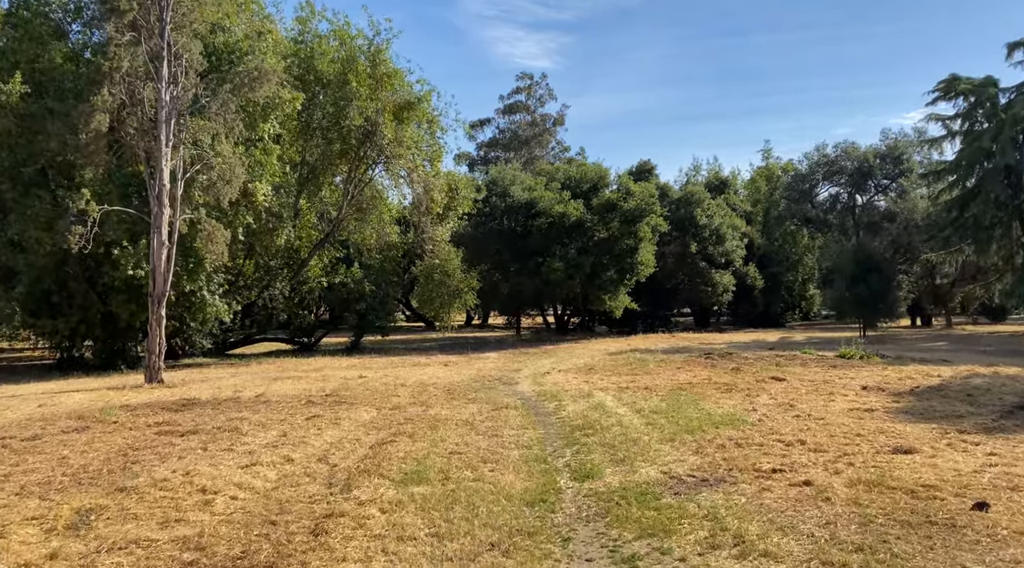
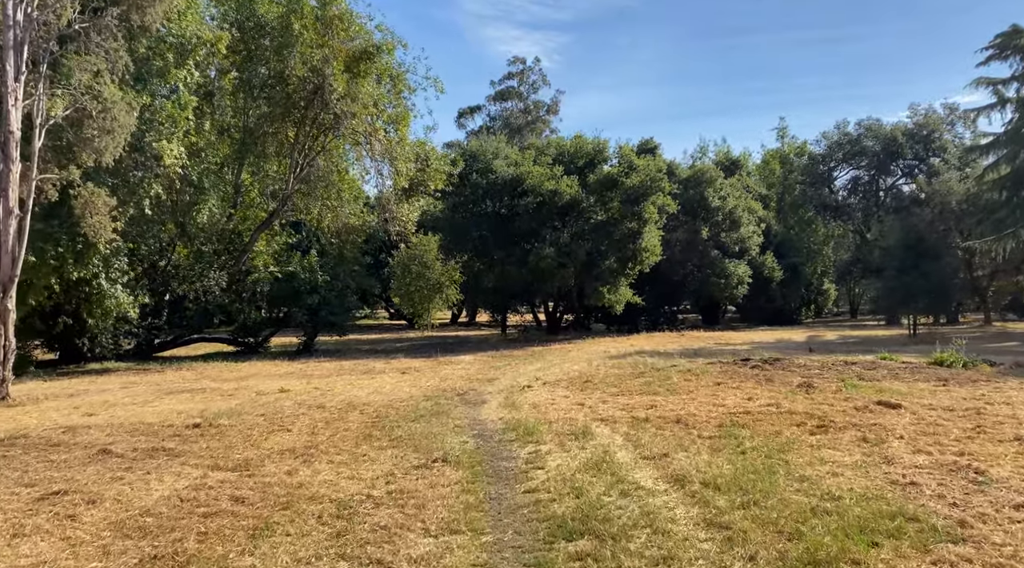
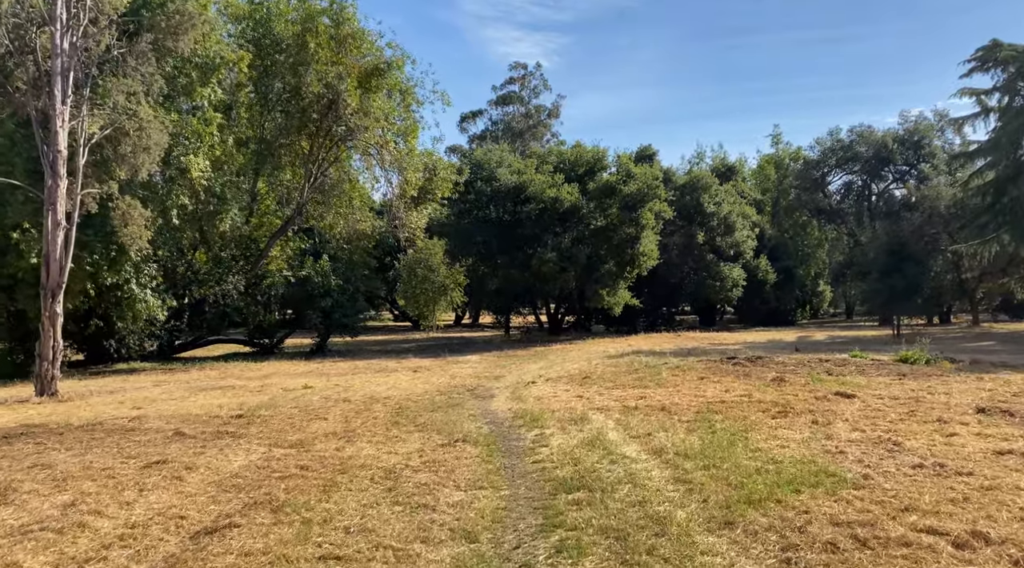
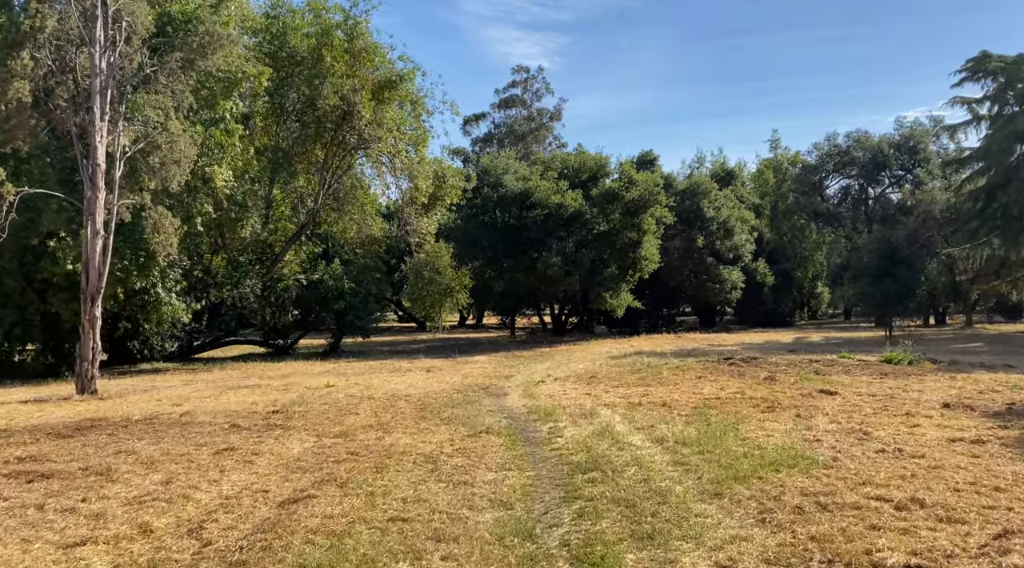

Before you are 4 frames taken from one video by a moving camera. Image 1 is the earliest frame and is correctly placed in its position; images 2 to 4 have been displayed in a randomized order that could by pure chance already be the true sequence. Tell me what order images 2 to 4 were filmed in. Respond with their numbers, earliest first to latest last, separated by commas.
4, 3, 2
